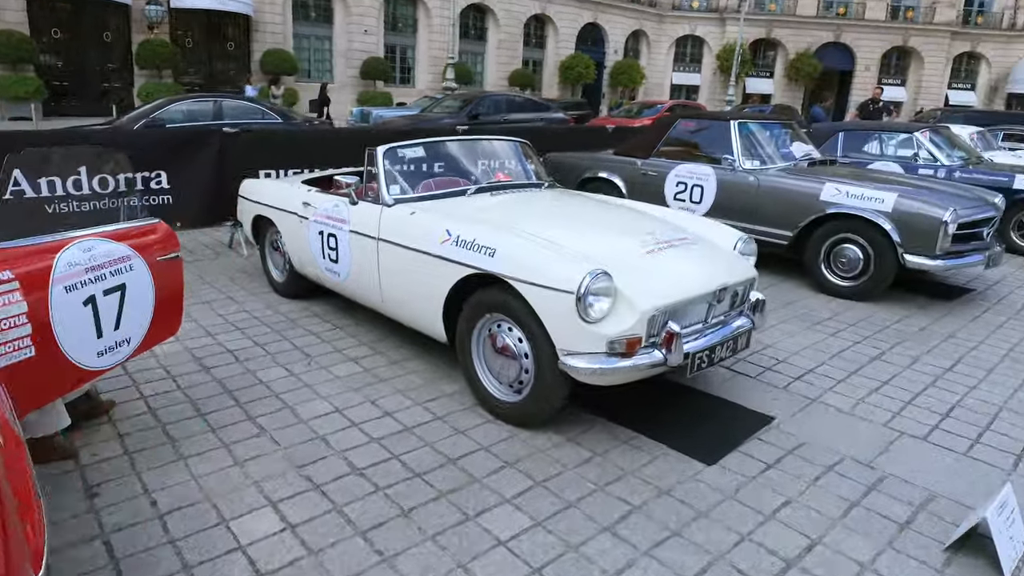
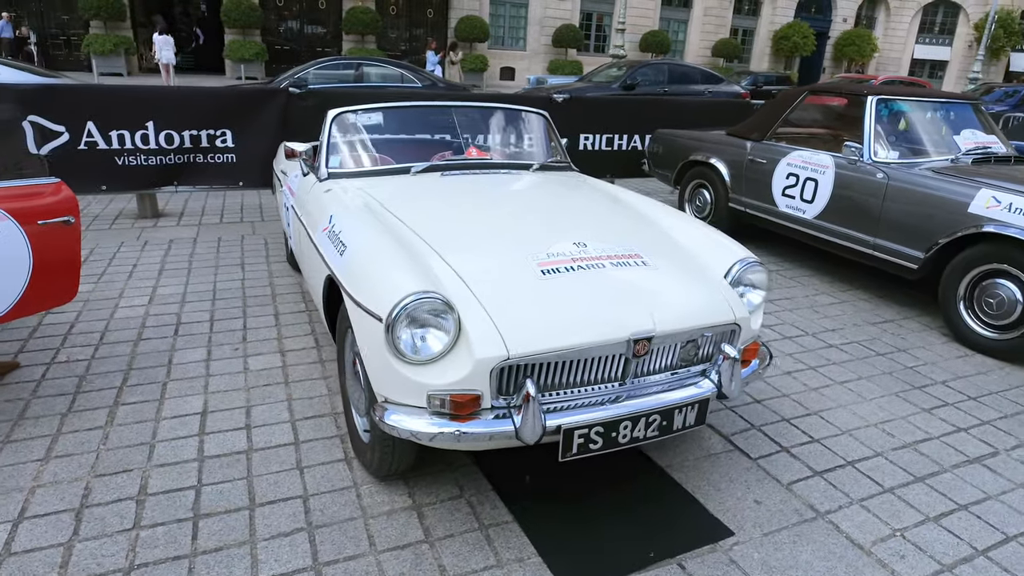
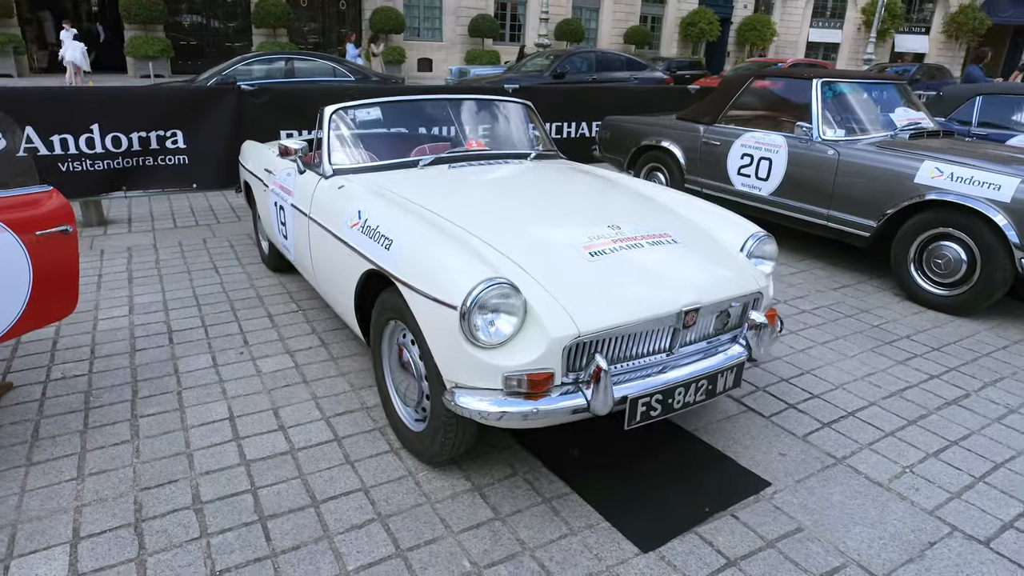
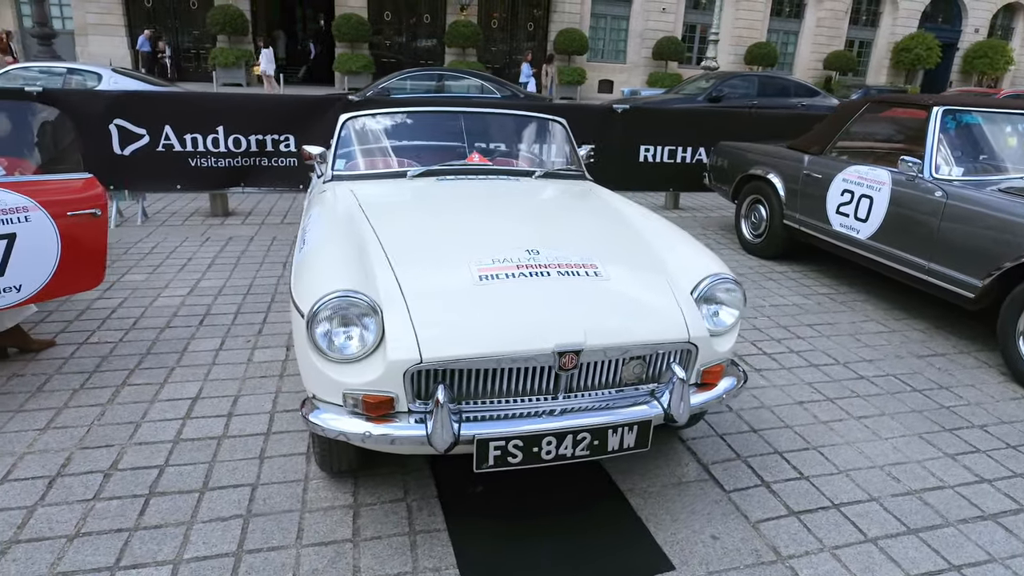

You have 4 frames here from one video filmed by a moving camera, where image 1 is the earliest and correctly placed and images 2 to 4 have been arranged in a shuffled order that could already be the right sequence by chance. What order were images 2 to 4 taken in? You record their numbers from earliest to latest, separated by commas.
3, 2, 4
